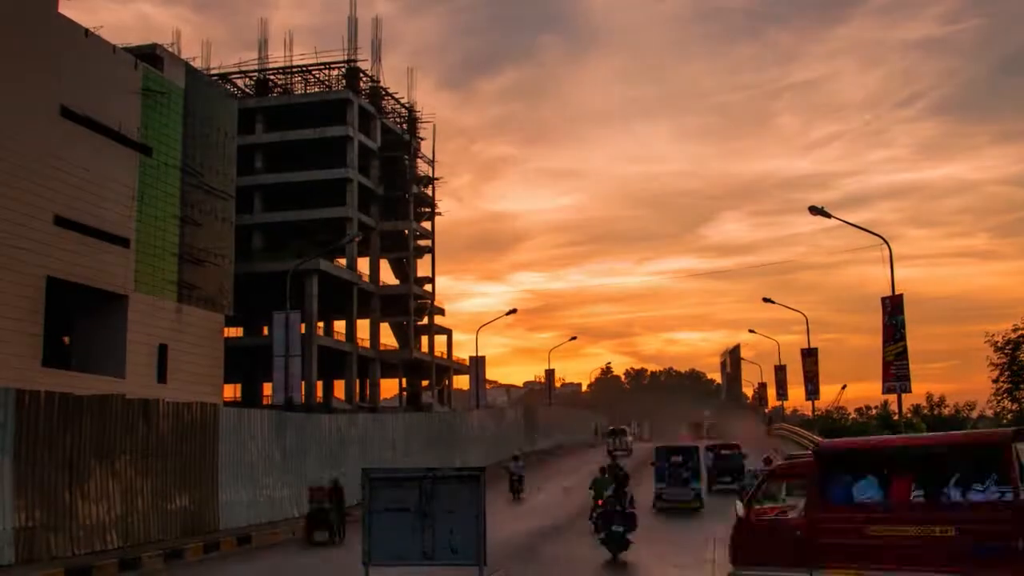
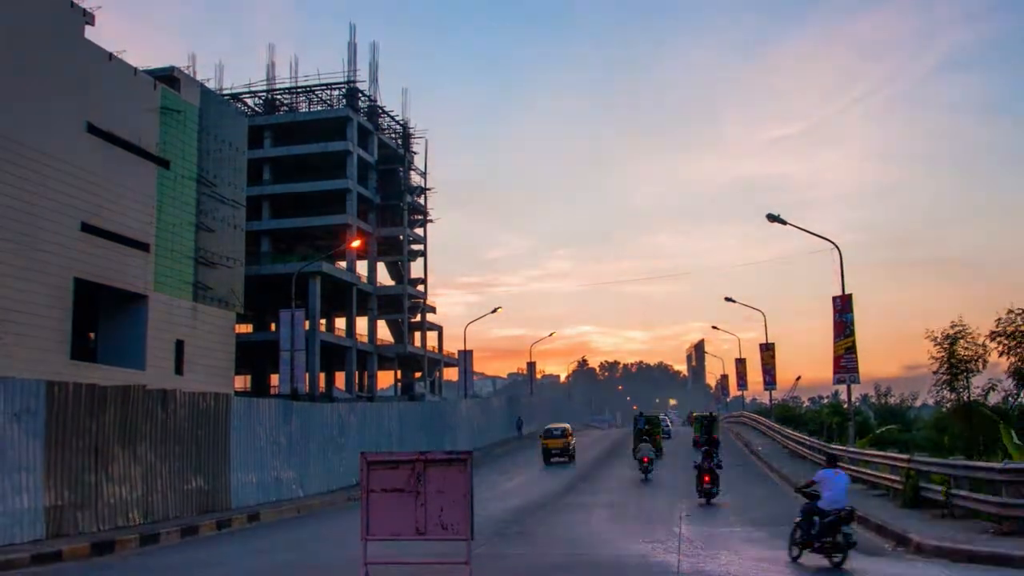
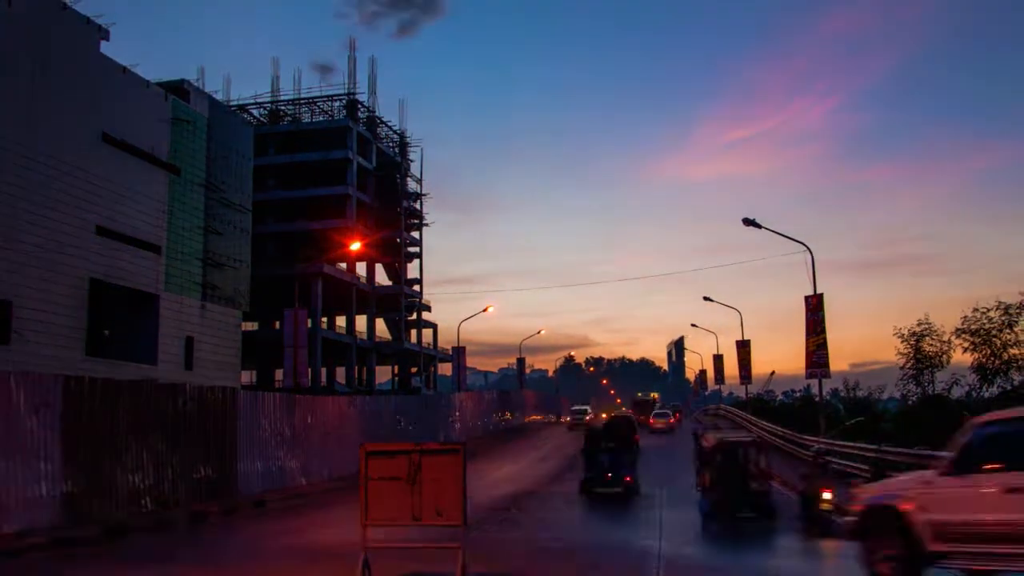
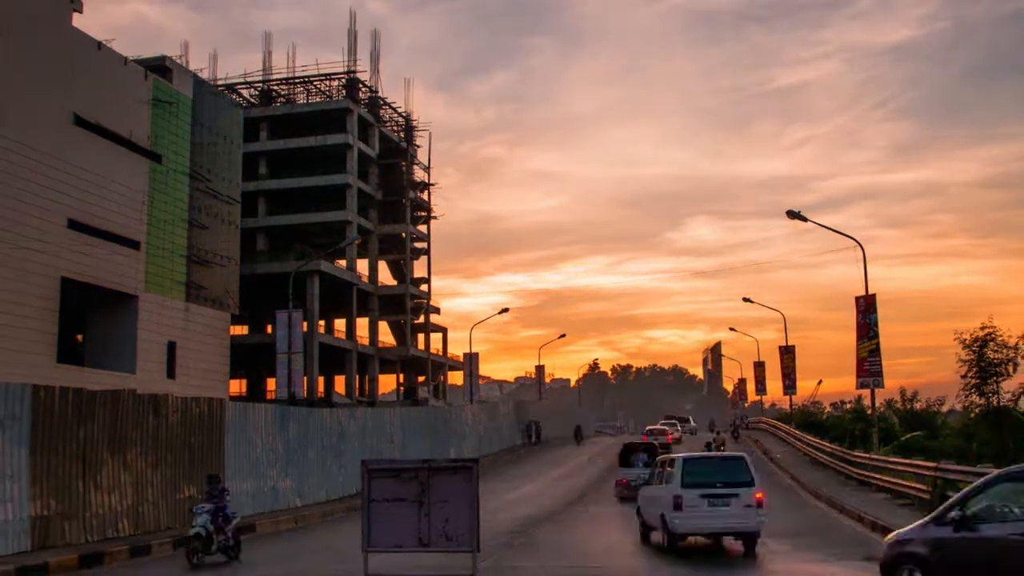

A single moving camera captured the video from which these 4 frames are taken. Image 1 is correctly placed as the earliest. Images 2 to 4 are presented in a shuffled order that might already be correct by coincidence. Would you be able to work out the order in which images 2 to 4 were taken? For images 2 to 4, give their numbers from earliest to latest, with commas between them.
4, 2, 3
